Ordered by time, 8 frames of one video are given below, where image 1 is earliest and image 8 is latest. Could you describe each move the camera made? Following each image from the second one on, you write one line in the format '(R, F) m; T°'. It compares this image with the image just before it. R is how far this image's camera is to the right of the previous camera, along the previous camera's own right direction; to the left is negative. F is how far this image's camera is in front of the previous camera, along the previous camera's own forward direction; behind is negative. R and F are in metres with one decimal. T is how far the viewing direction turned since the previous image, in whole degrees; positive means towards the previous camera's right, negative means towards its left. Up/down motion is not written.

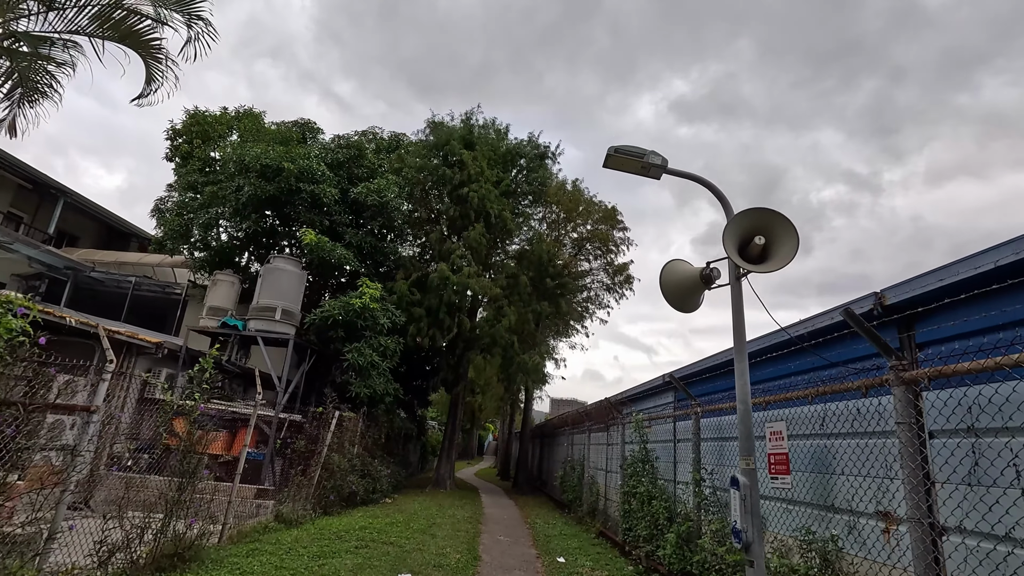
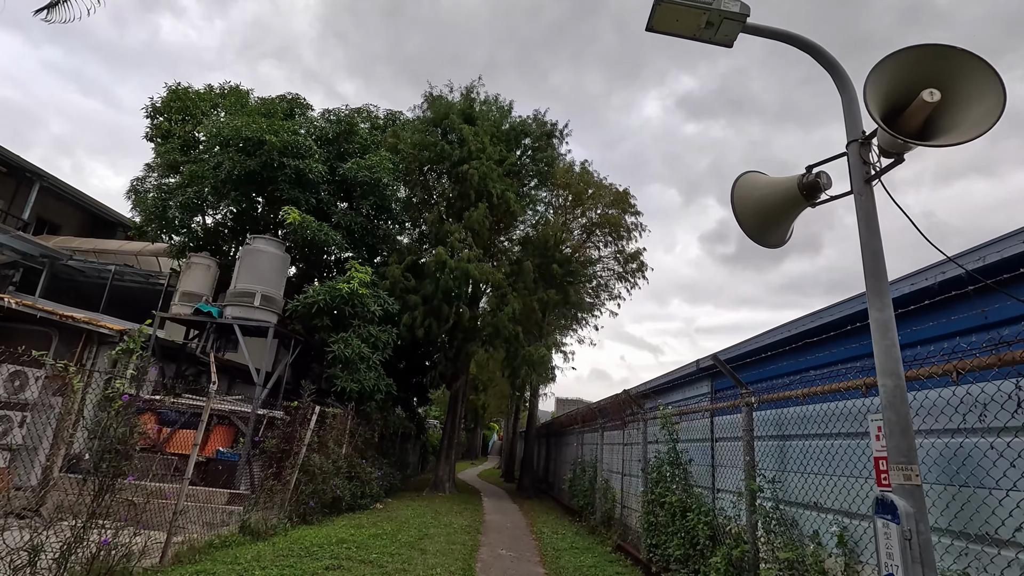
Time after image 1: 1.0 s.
(0.0, +1.2) m; -1°
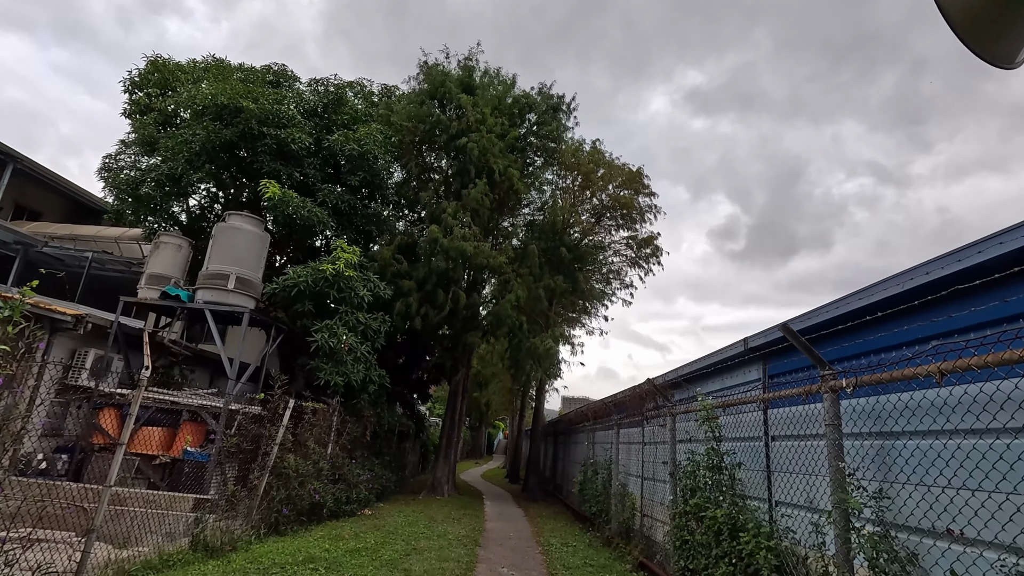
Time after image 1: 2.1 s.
(0.0, +1.1) m; -1°
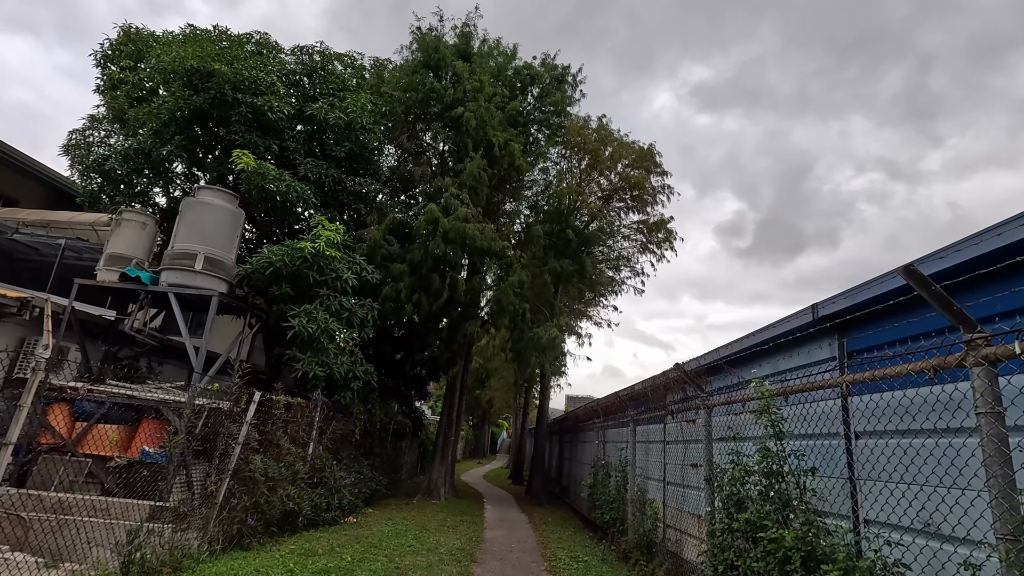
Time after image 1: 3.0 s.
(0.0, +1.1) m; 0°
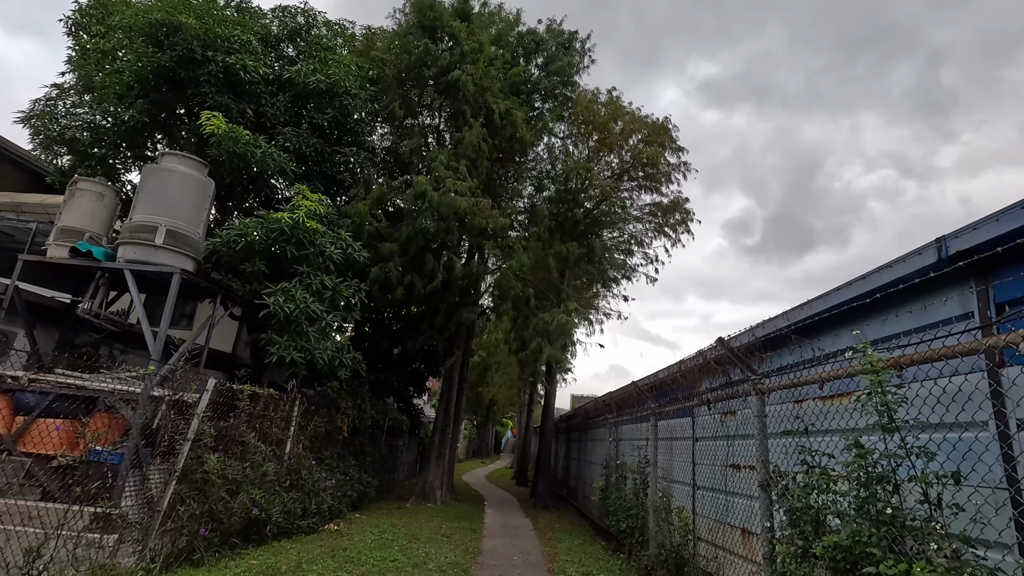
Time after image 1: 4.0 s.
(0.0, +1.0) m; -1°
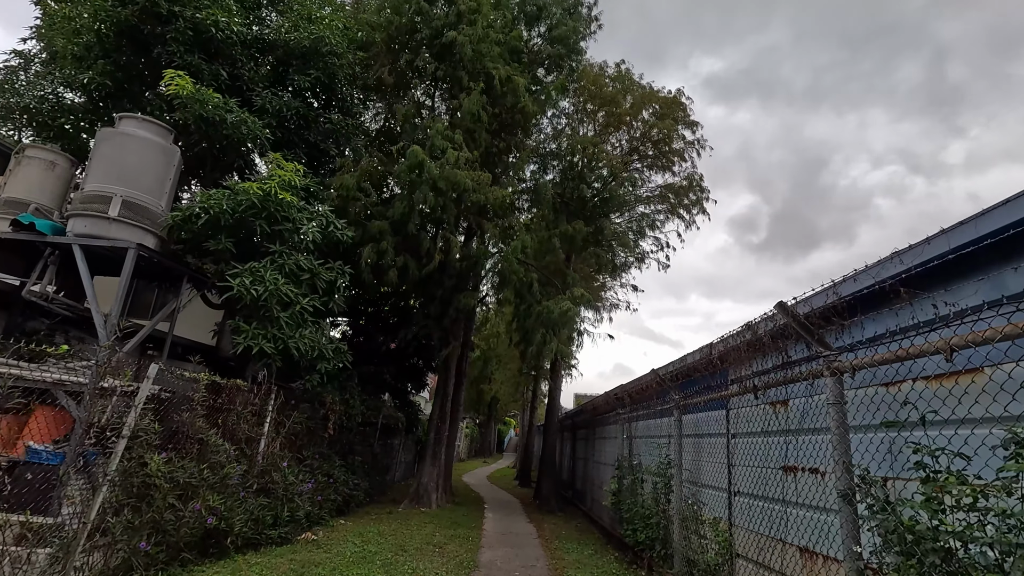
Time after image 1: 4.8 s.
(0.0, +0.9) m; 0°
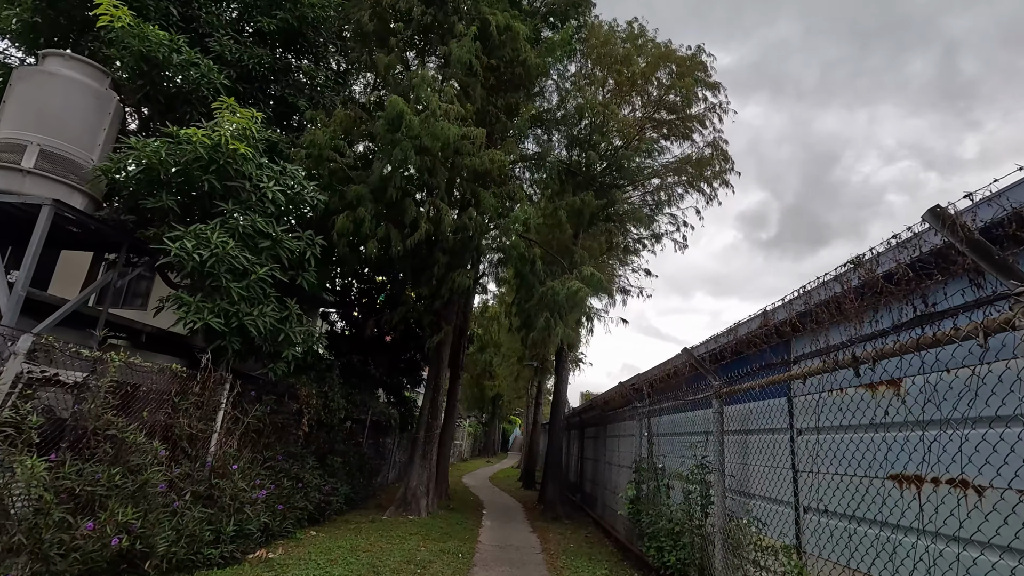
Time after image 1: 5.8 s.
(+0.1, +1.2) m; -1°
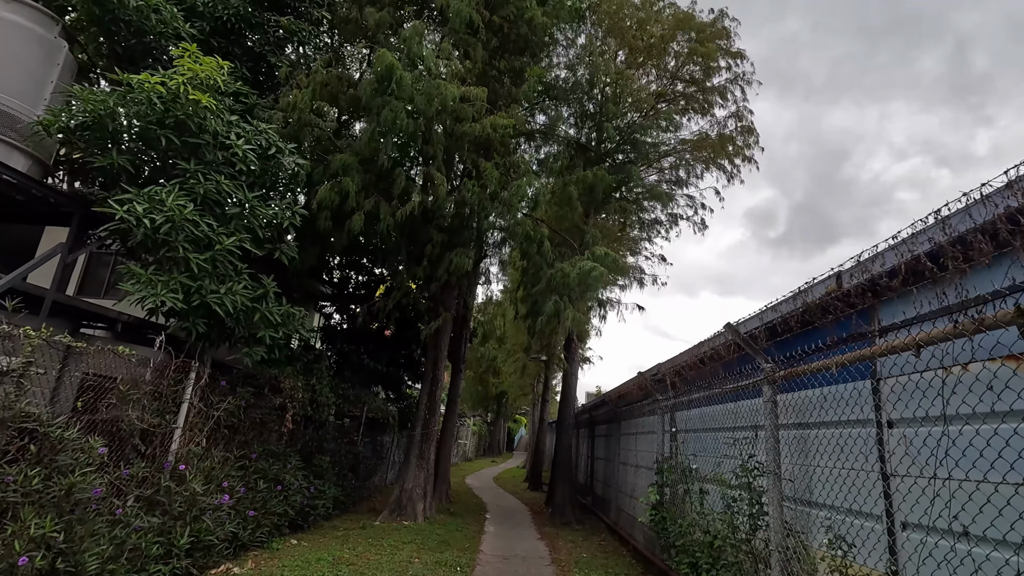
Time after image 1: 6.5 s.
(0.0, +0.8) m; -1°
